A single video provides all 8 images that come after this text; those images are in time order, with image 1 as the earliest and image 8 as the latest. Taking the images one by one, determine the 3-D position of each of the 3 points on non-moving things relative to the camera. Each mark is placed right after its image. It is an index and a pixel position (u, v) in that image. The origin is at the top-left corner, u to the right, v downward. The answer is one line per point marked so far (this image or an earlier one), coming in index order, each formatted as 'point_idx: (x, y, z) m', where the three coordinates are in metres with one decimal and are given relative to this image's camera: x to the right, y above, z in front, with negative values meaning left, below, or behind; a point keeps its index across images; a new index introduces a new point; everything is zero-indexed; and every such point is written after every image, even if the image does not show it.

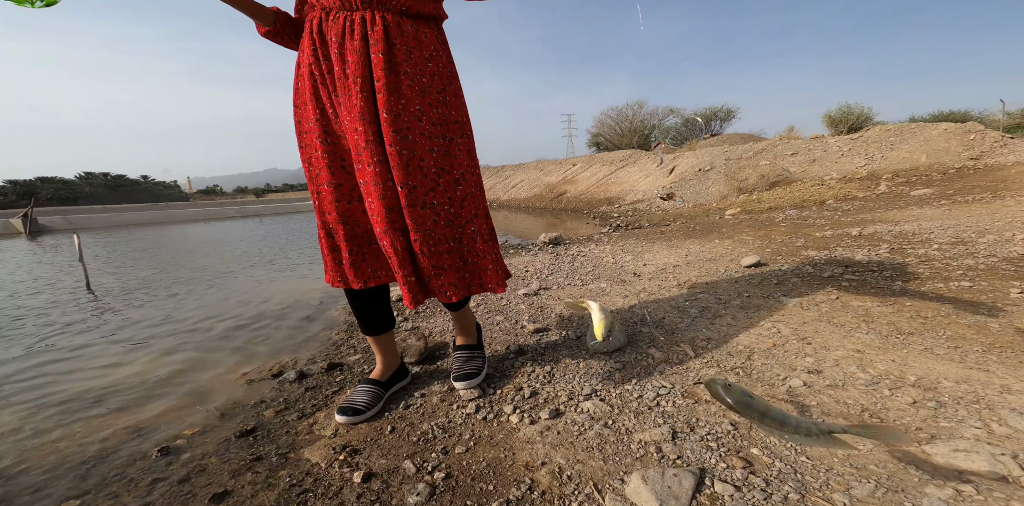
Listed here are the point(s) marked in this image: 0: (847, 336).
0: (+1.3, -0.3, +1.8) m
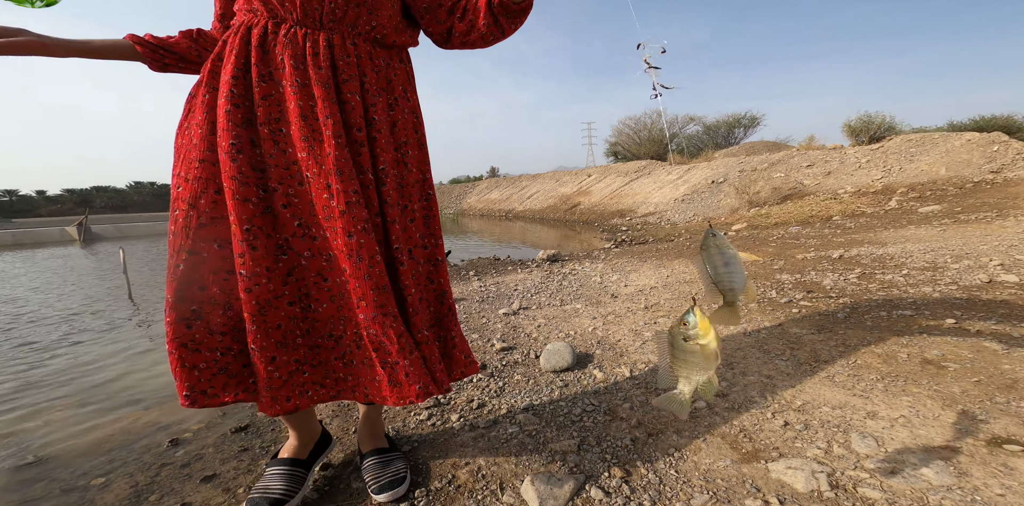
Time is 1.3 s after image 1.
0: (+1.1, -0.5, +2.0) m
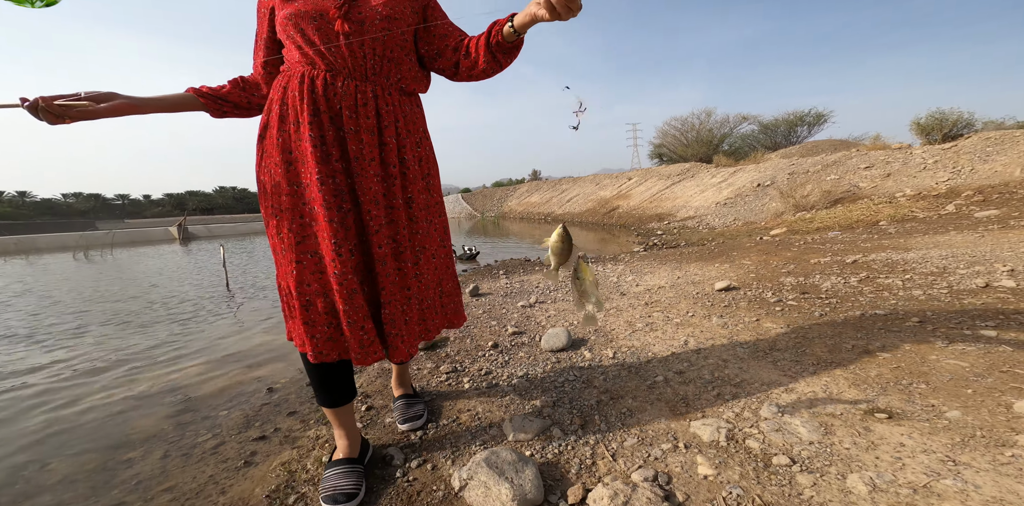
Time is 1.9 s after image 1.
0: (+1.2, -0.5, +2.4) m
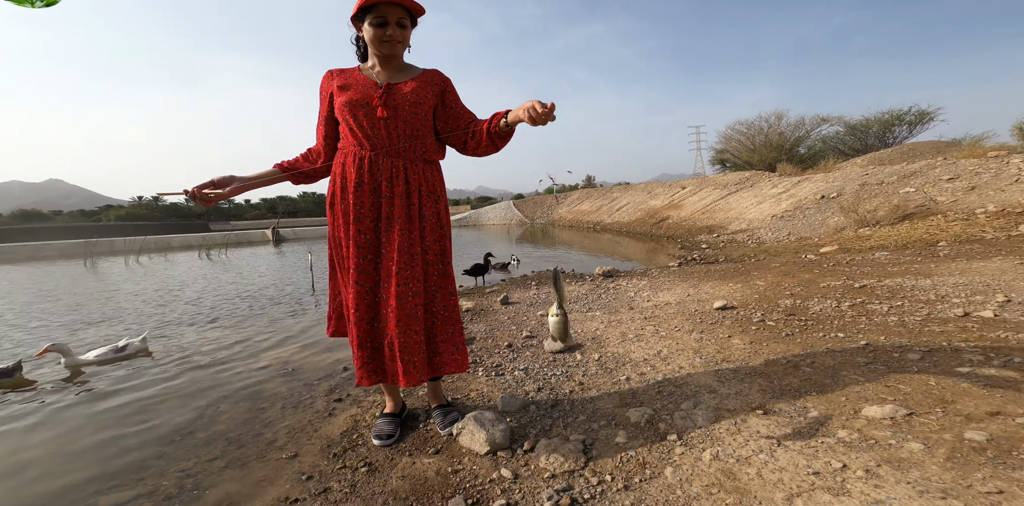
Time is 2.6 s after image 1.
0: (+1.2, -0.7, +3.0) m
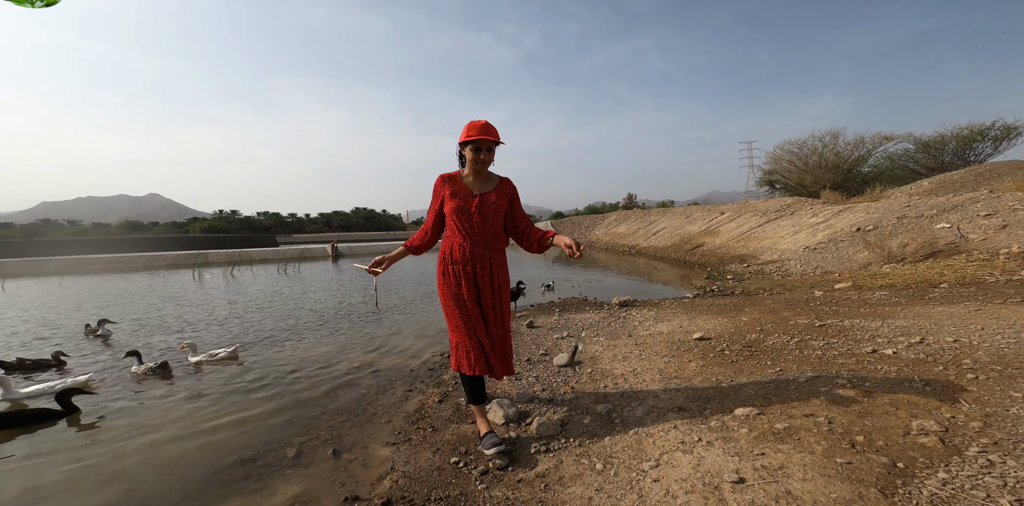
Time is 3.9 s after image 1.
0: (+1.3, -1.1, +4.2) m
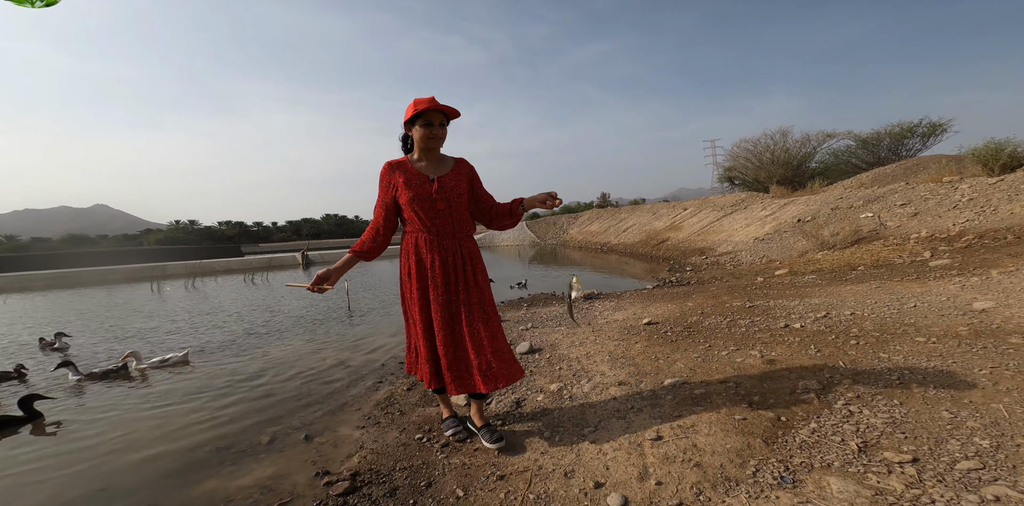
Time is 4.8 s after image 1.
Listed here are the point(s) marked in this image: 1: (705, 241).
0: (+0.9, -1.1, +4.6) m
1: (+6.8, +0.4, +15.9) m
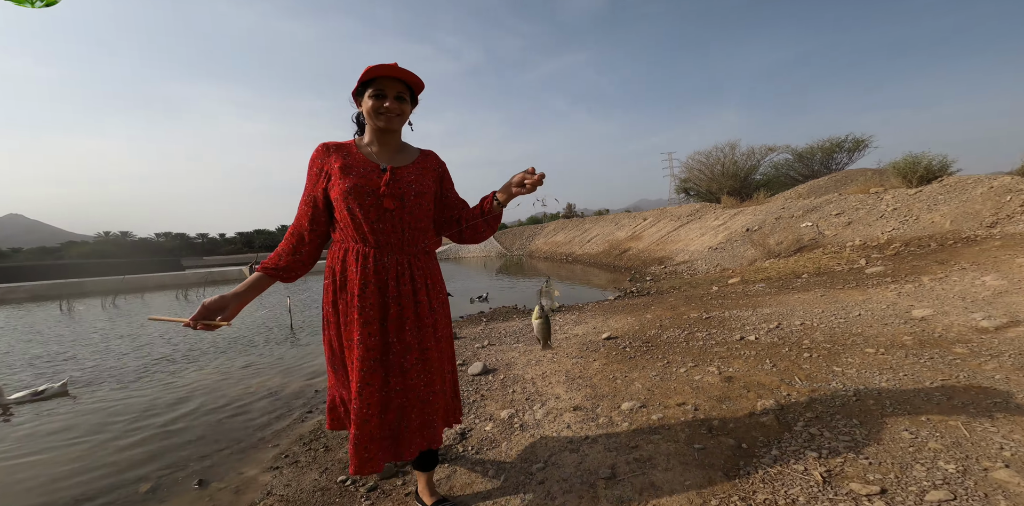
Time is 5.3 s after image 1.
0: (+0.4, -1.2, +4.4) m
1: (+5.4, +0.1, +16.1) m
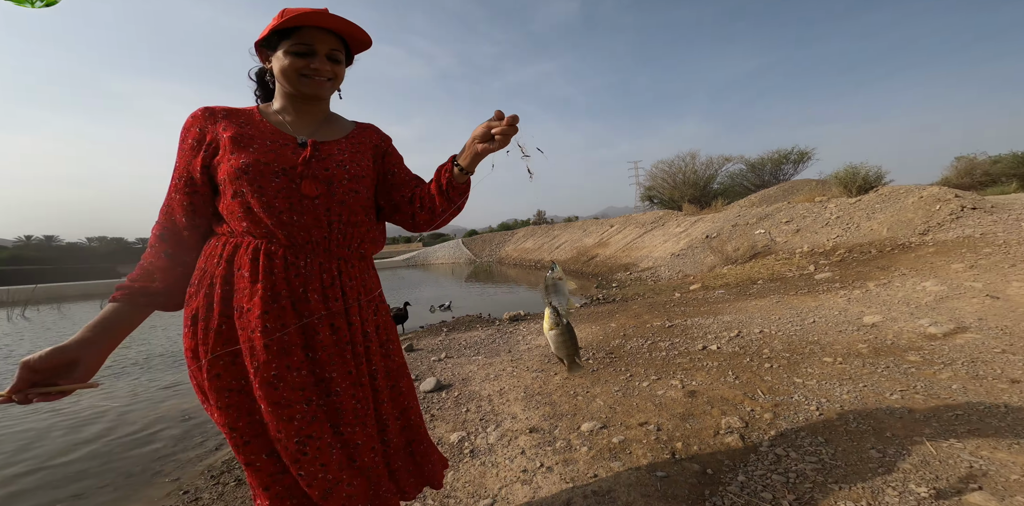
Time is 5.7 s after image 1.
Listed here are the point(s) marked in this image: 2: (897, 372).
0: (0.0, -1.3, +4.1) m
1: (+4.0, -0.1, +16.2) m
2: (+3.0, -0.9, +3.5) m
